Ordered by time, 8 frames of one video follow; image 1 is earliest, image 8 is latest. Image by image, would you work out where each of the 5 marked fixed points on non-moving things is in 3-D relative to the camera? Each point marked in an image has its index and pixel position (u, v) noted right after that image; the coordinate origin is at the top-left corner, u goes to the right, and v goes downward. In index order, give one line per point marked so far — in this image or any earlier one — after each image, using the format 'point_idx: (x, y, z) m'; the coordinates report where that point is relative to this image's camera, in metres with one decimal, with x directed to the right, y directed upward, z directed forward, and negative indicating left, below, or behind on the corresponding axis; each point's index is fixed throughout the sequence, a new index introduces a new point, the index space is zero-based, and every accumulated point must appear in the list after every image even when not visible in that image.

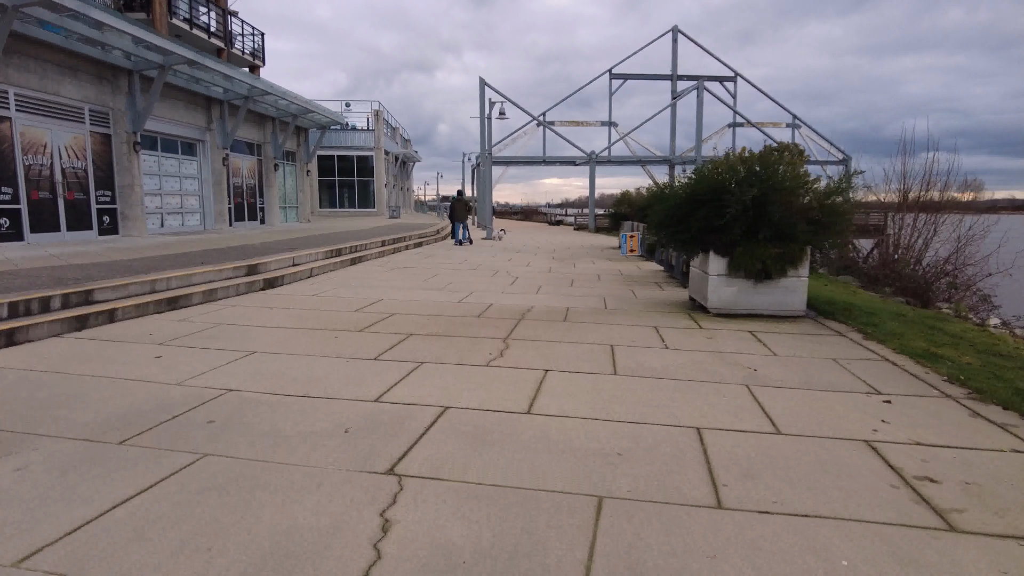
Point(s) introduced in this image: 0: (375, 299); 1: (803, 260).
0: (-2.0, -0.2, +9.1) m
1: (+3.7, +0.3, +8.1) m
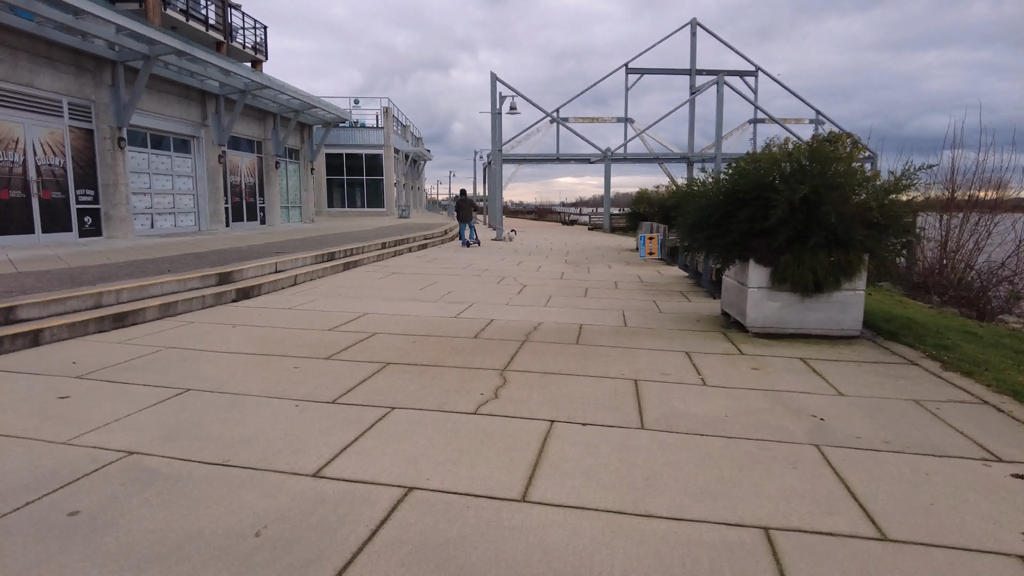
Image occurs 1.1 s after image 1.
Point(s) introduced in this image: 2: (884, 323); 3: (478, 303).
0: (-1.9, -0.3, +7.9) m
1: (+3.8, +0.2, +6.8) m
2: (+4.5, -0.4, +7.6) m
3: (-0.5, -0.2, +8.8) m
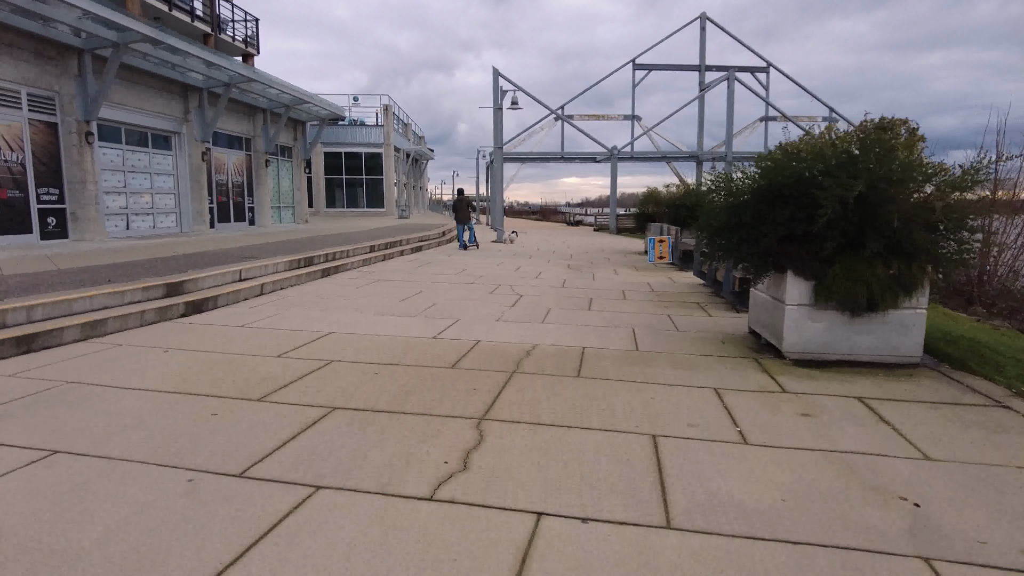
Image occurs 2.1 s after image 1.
0: (-2.0, -0.5, +6.7) m
1: (+3.7, 0.0, +5.6) m
2: (+4.4, -0.6, +6.4) m
3: (-0.6, -0.4, +7.6) m
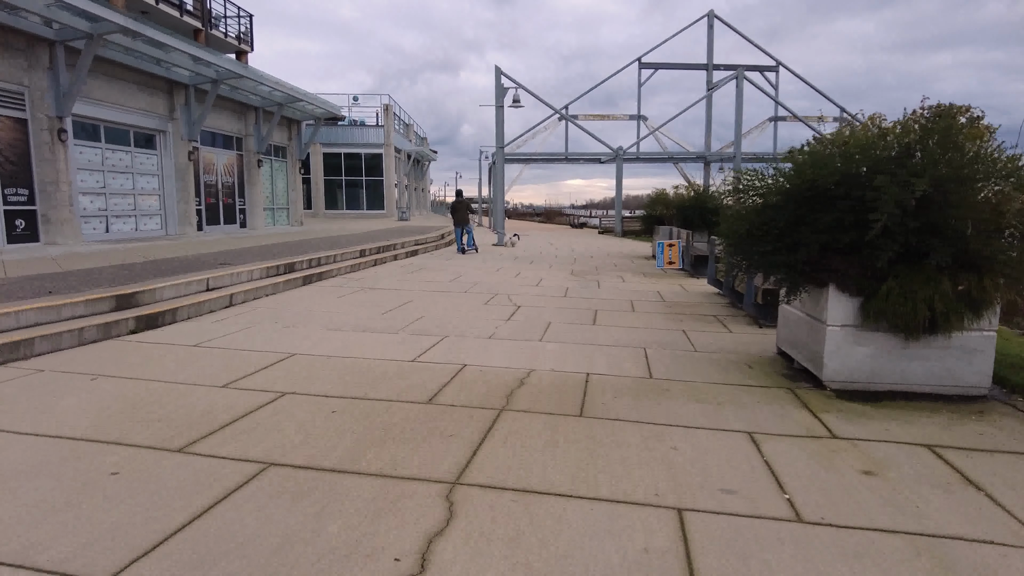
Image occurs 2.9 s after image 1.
0: (-2.1, -0.6, +5.8) m
1: (+3.6, -0.1, +4.6) m
2: (+4.3, -0.7, +5.4) m
3: (-0.6, -0.5, +6.7) m
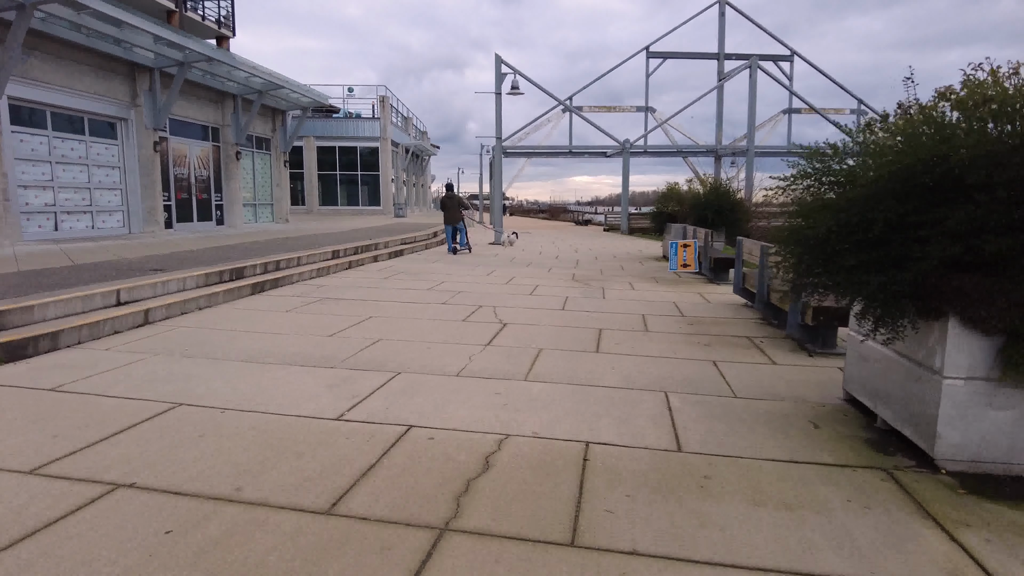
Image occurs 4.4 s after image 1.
0: (-2.3, -0.8, +4.2) m
1: (+3.4, -0.3, +3.0) m
2: (+4.1, -0.9, +3.8) m
3: (-0.8, -0.7, +5.1) m
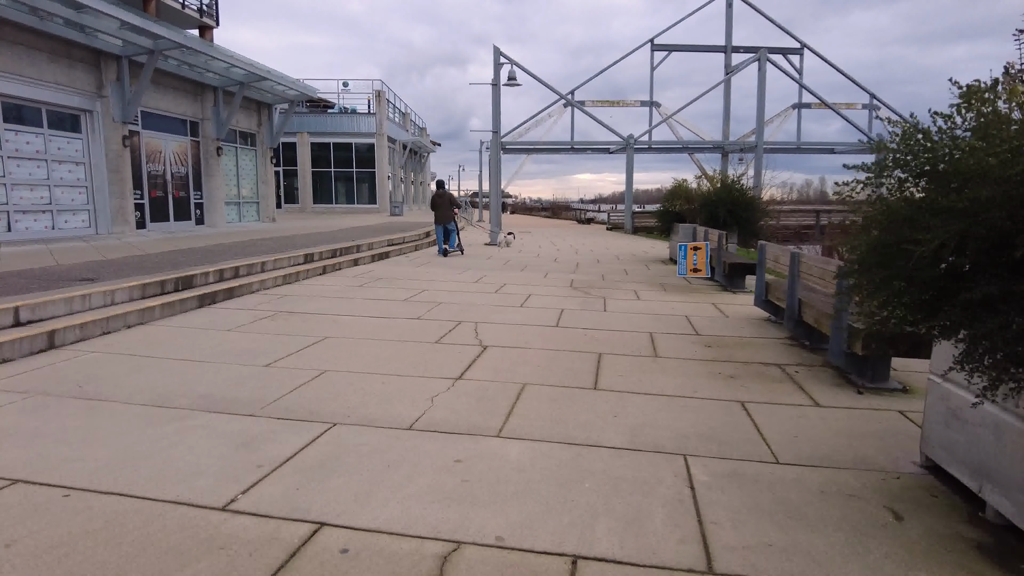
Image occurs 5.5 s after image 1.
0: (-2.5, -0.9, +3.1) m
1: (+3.2, -0.5, +1.8) m
2: (+3.9, -1.1, +2.6) m
3: (-1.0, -0.8, +3.9) m
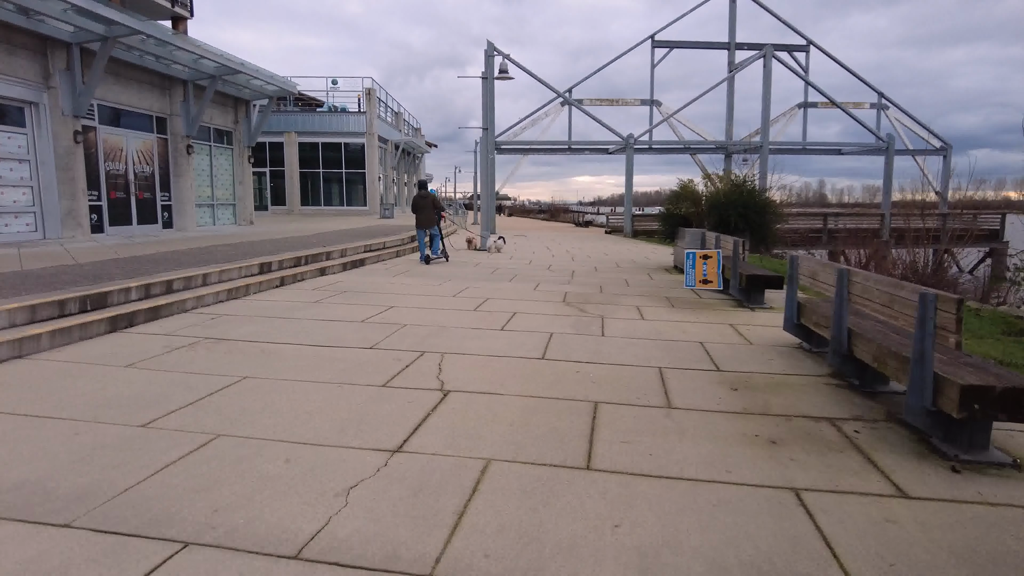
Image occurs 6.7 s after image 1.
0: (-2.7, -1.1, +1.7) m
1: (+3.0, -0.7, +0.4) m
2: (+3.7, -1.3, +1.2) m
3: (-1.2, -1.0, +2.5) m
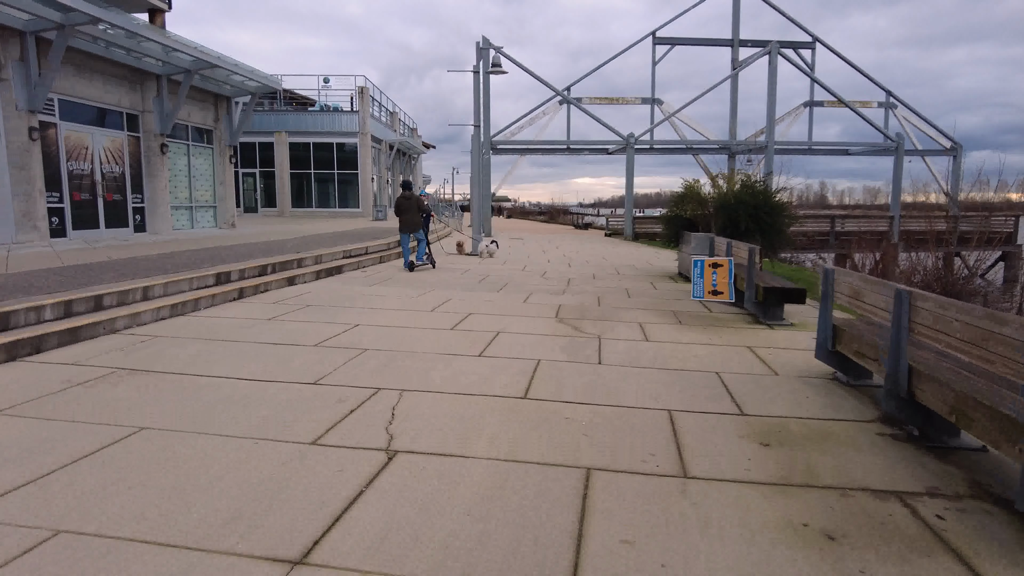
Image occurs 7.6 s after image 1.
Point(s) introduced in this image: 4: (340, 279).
0: (-2.9, -1.3, +0.6) m
1: (+2.8, -0.8, -0.7) m
2: (+3.5, -1.4, +0.1) m
3: (-1.4, -1.2, +1.5) m
4: (-3.0, +0.2, +11.0) m
